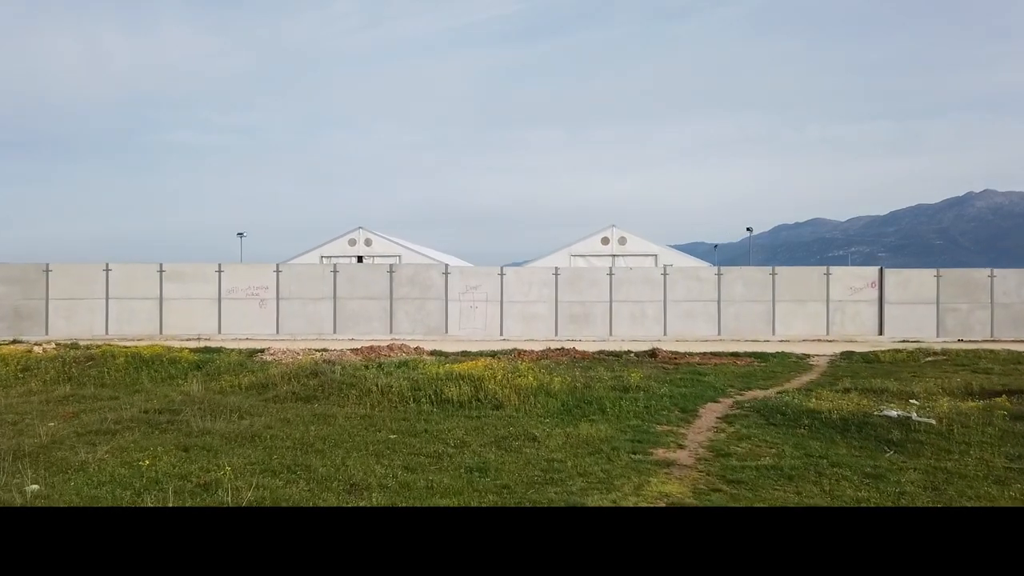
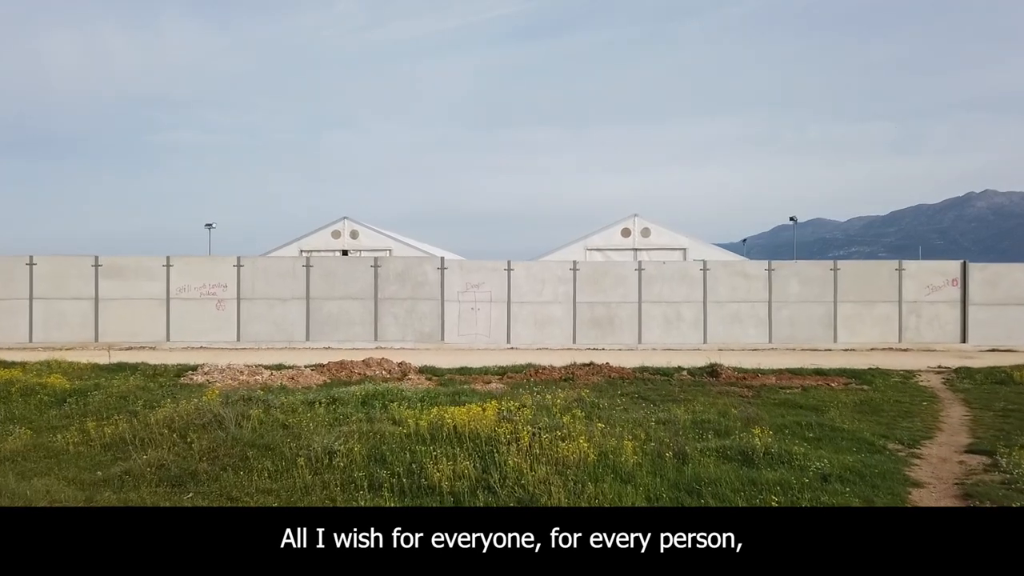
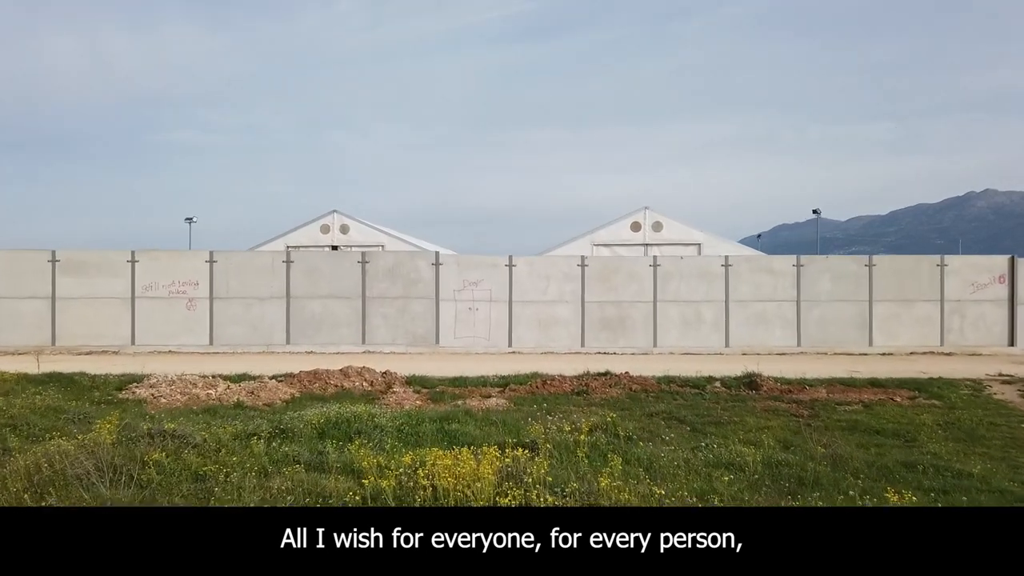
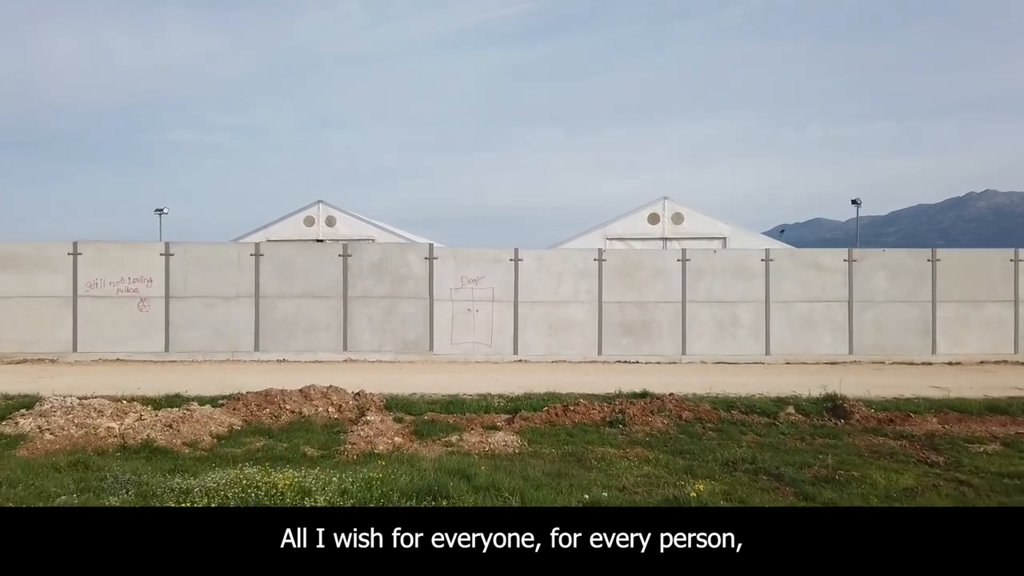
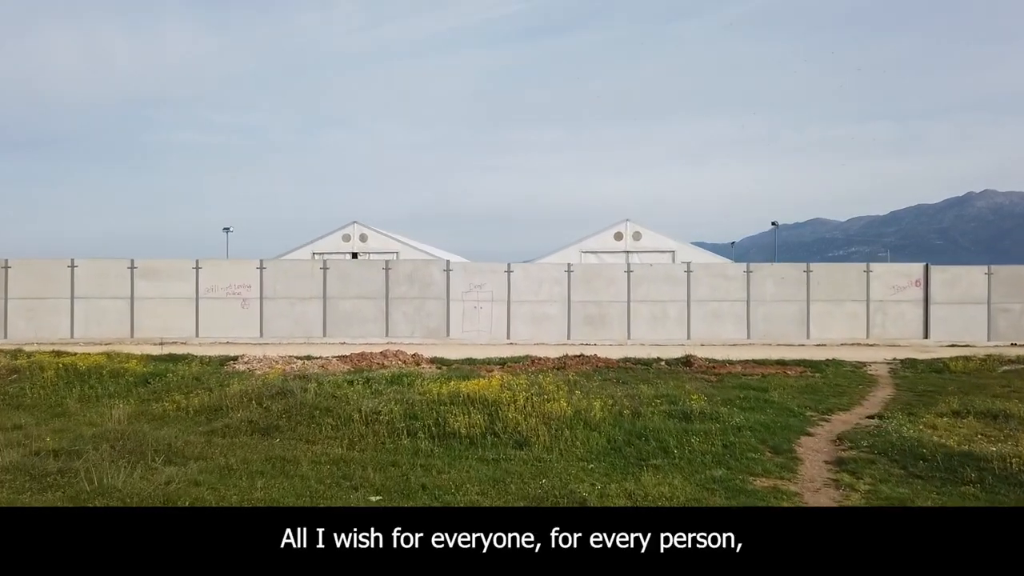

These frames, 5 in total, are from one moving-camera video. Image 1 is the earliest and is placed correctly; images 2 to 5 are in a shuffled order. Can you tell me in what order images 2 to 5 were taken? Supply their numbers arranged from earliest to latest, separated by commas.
5, 2, 3, 4
